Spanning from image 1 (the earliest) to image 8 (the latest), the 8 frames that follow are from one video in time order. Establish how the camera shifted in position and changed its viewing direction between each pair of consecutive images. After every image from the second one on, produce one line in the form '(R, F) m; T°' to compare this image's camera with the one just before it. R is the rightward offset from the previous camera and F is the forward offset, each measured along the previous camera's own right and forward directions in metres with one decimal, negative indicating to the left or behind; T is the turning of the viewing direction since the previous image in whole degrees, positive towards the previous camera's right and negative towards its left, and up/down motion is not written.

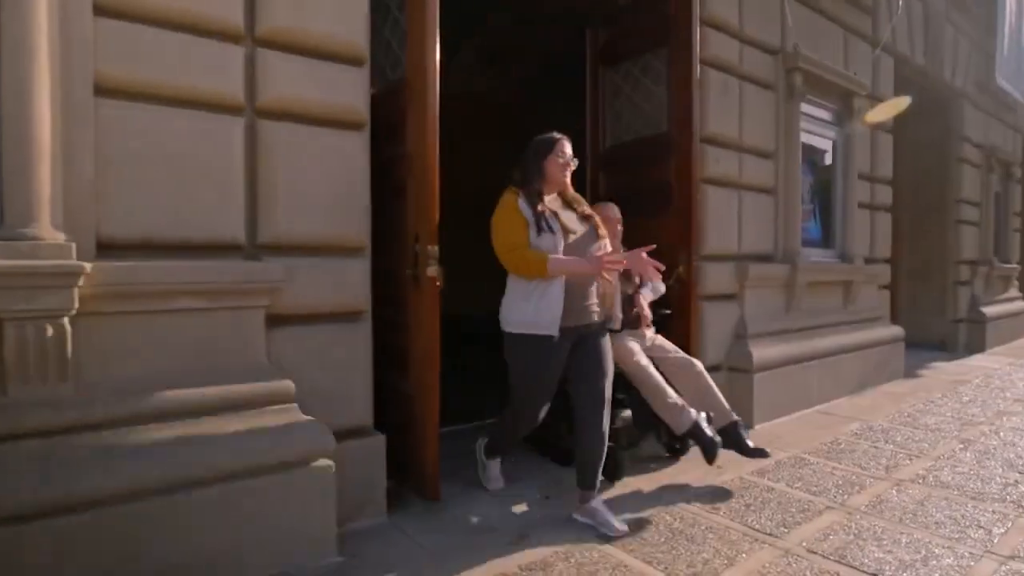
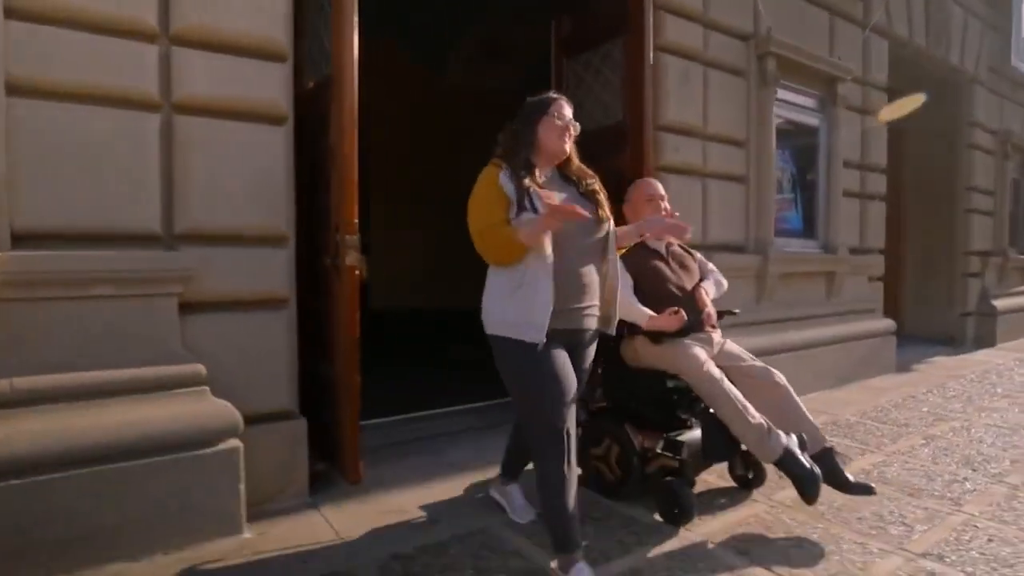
(+0.6, 0.0) m; -3°
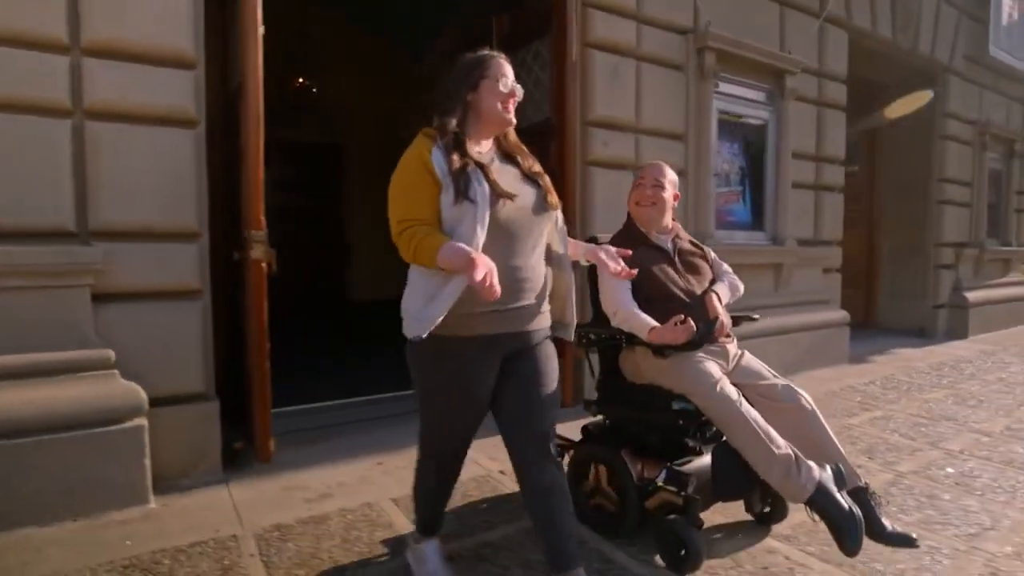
(+0.7, -0.2) m; -2°
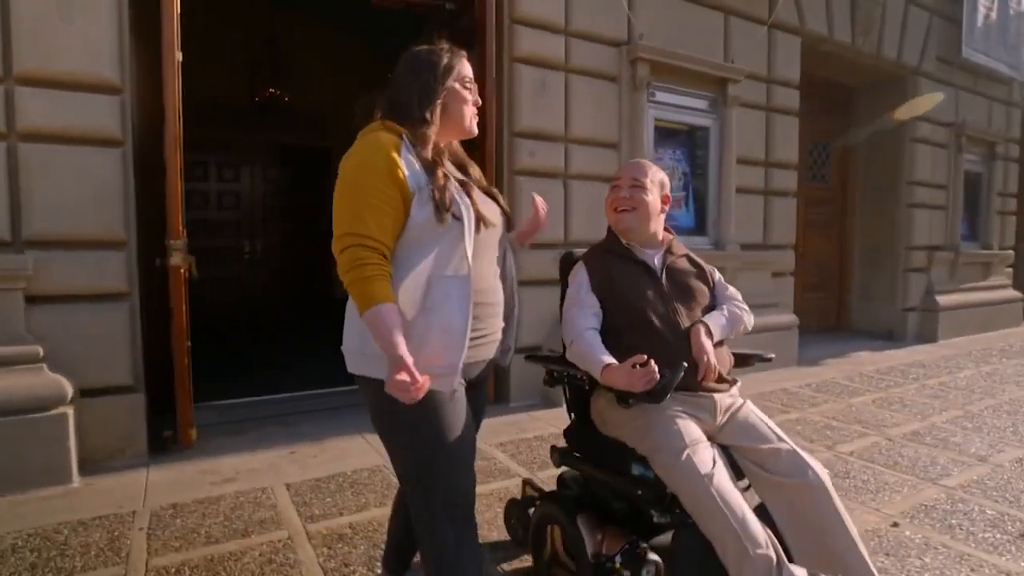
(+0.8, -0.2) m; -3°
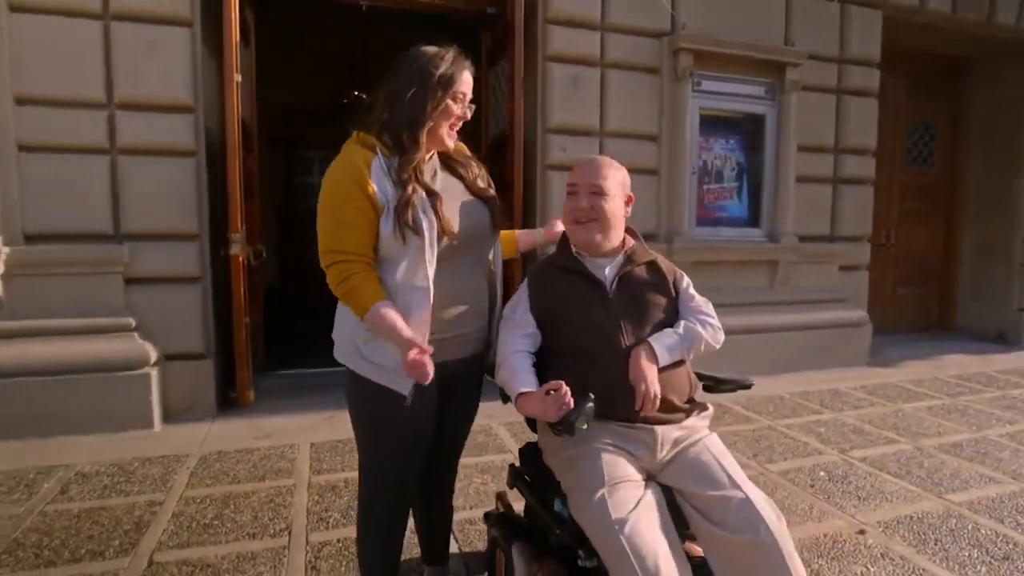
(+0.9, -0.2) m; -12°
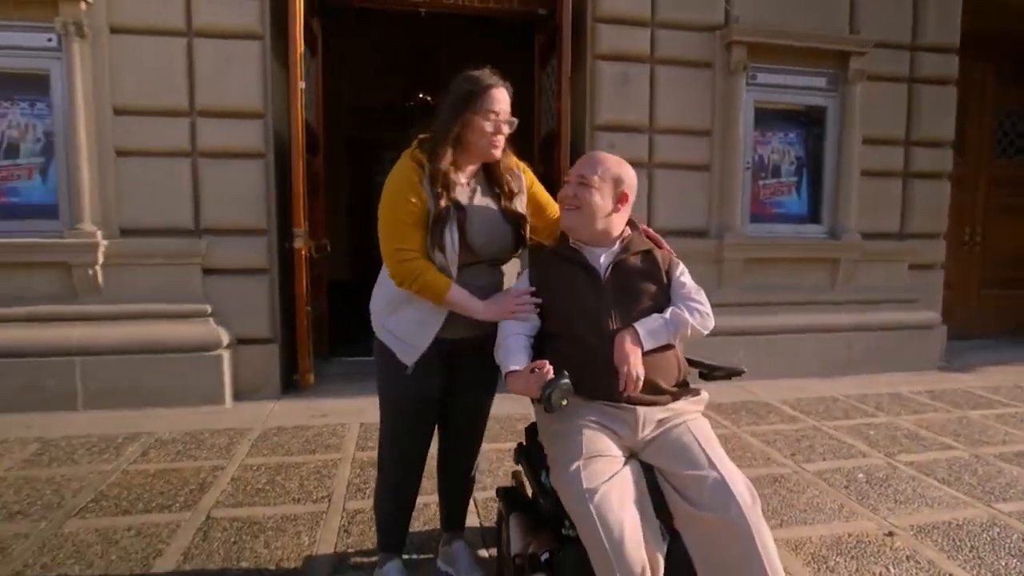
(+0.3, -0.1) m; -7°
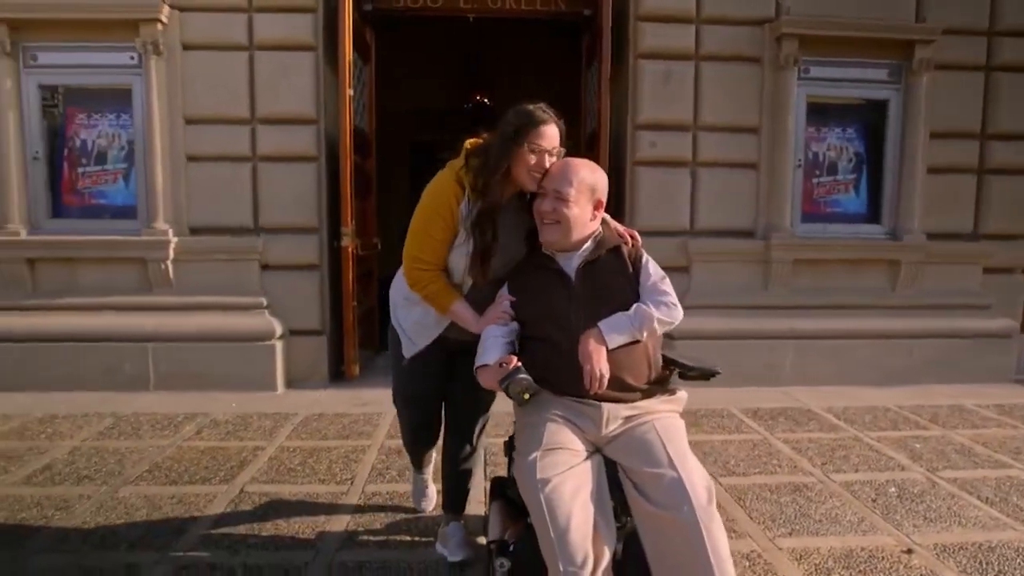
(+0.4, -0.1) m; -7°
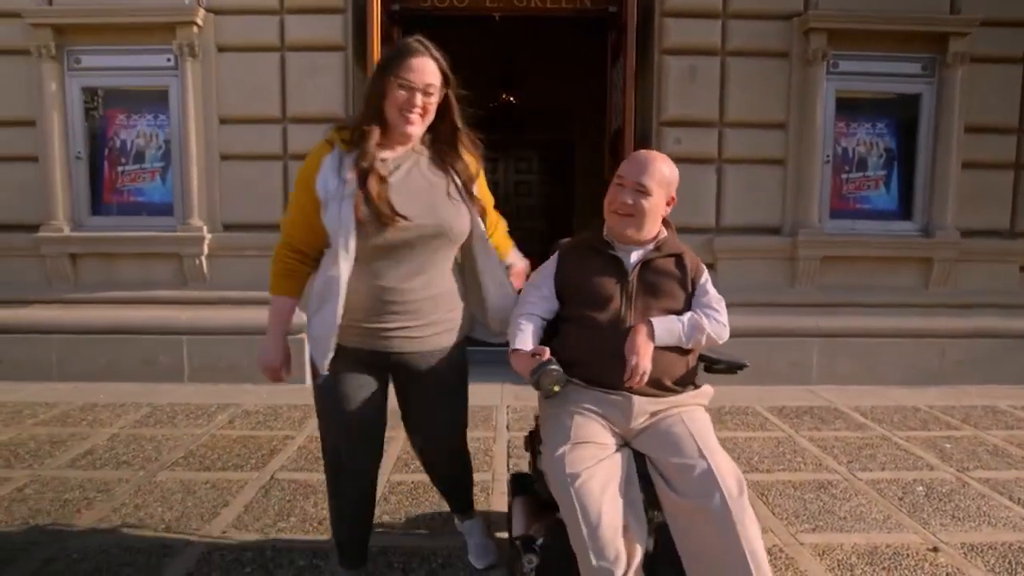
(0.0, 0.0) m; -2°
